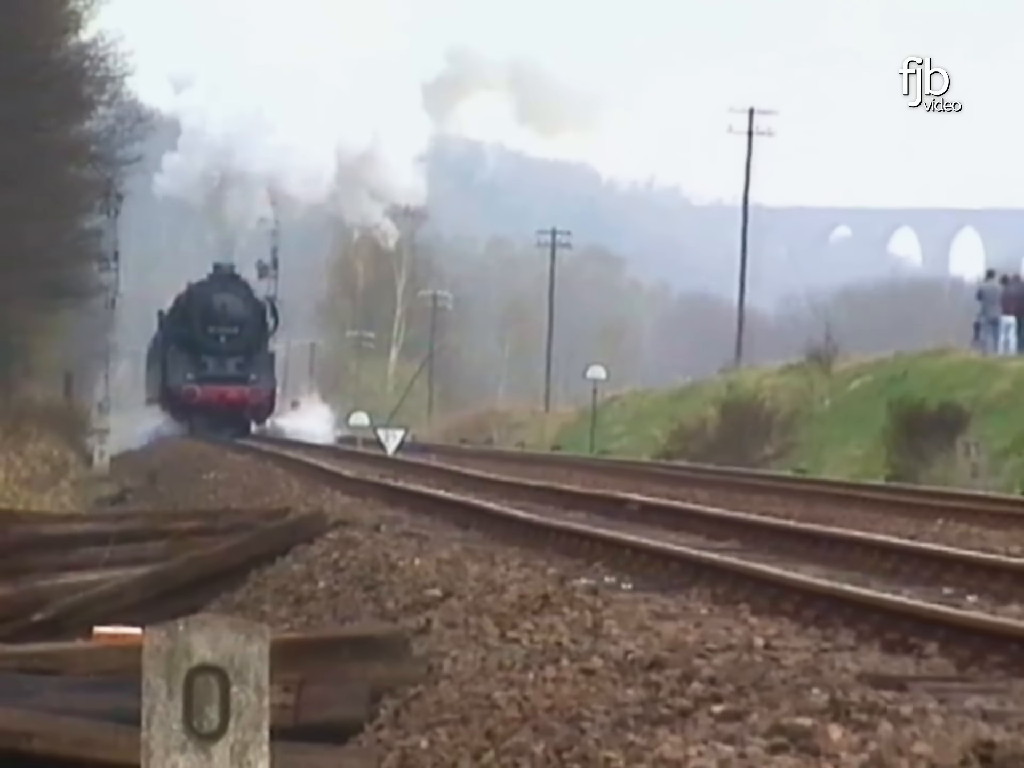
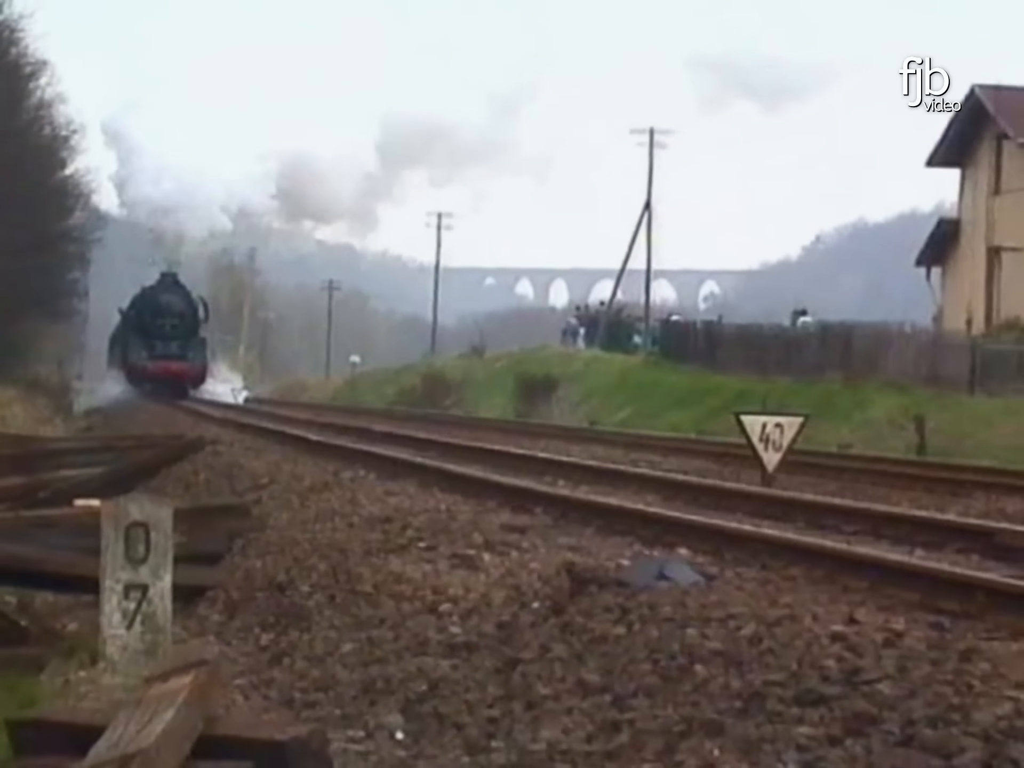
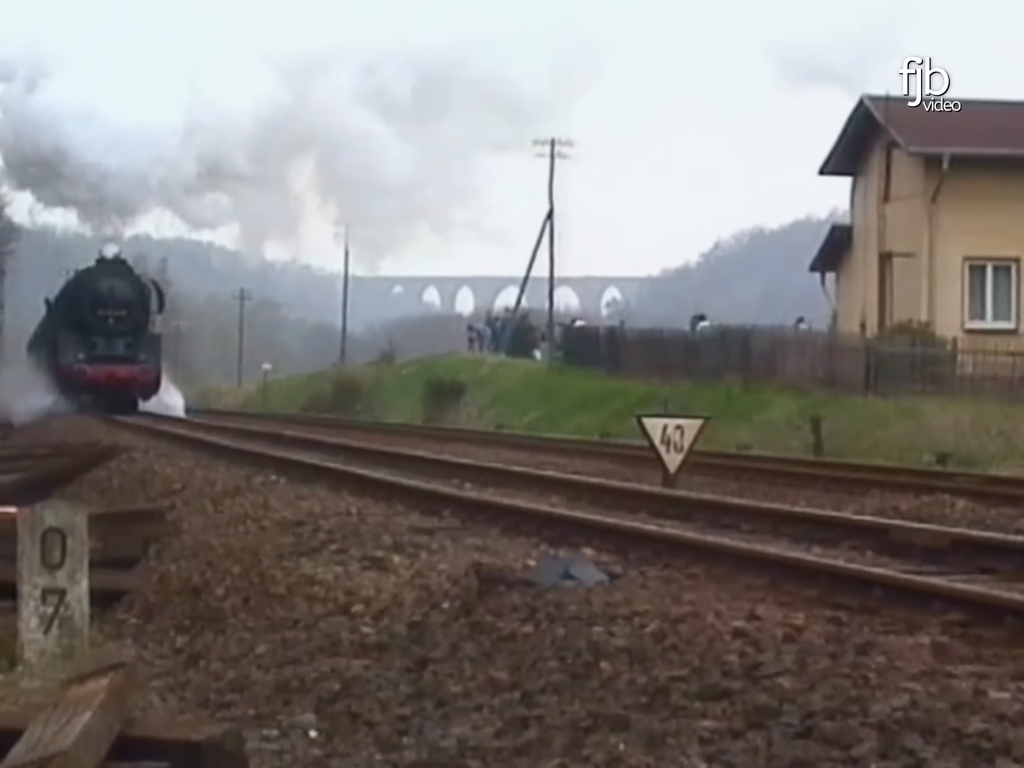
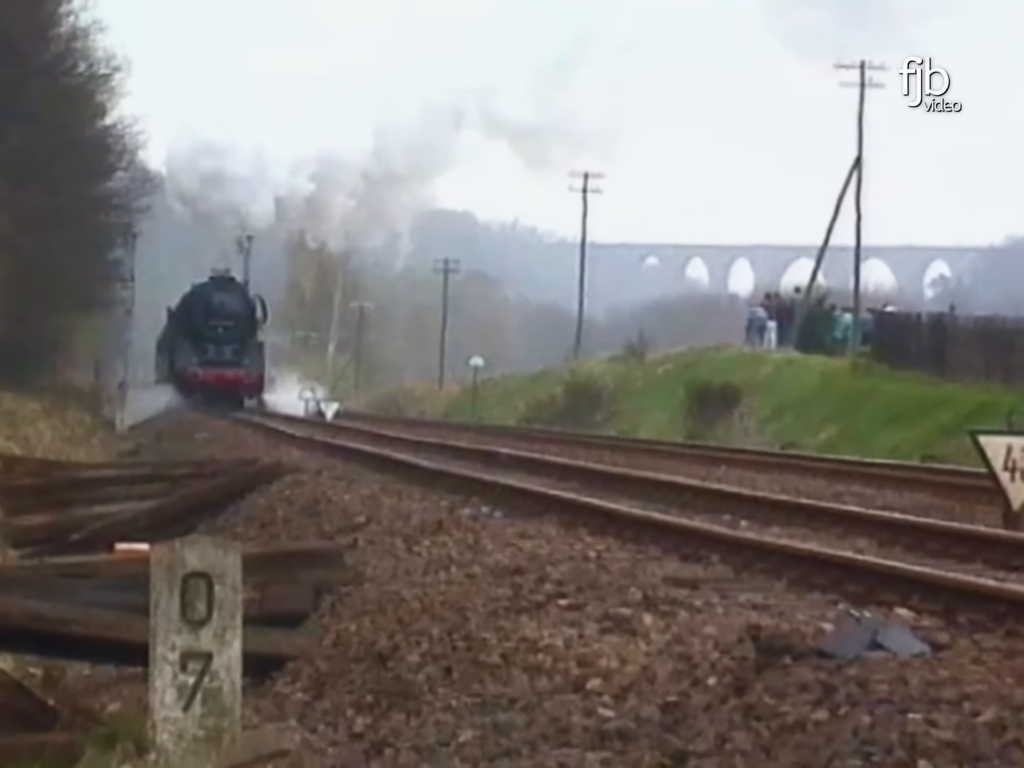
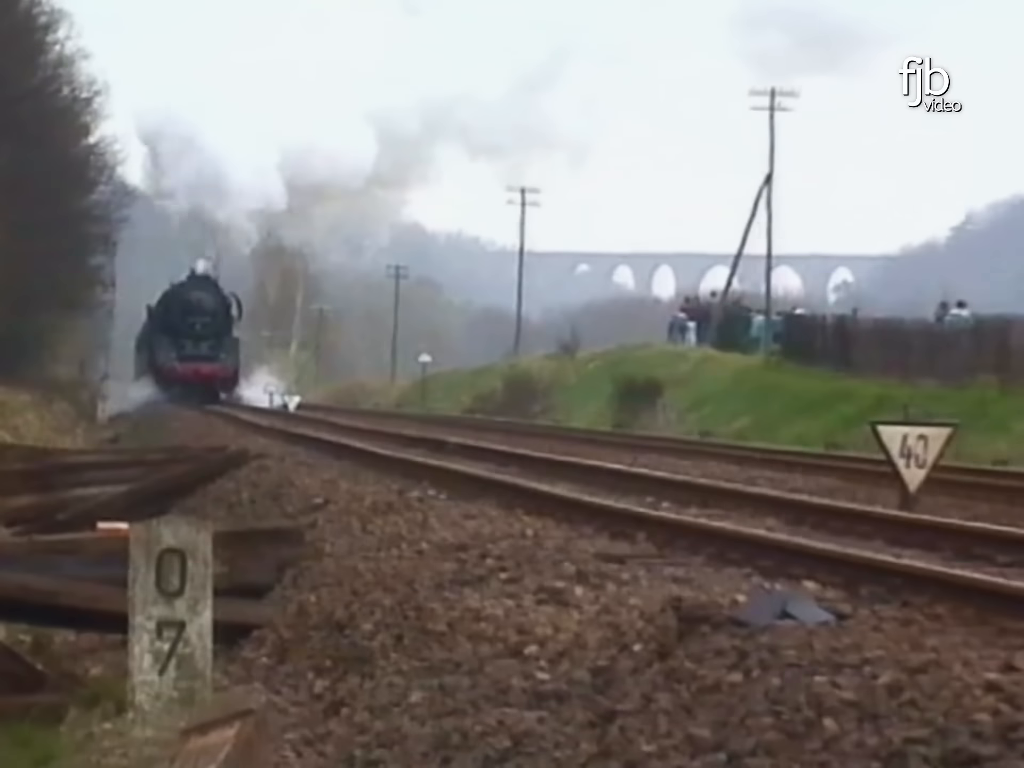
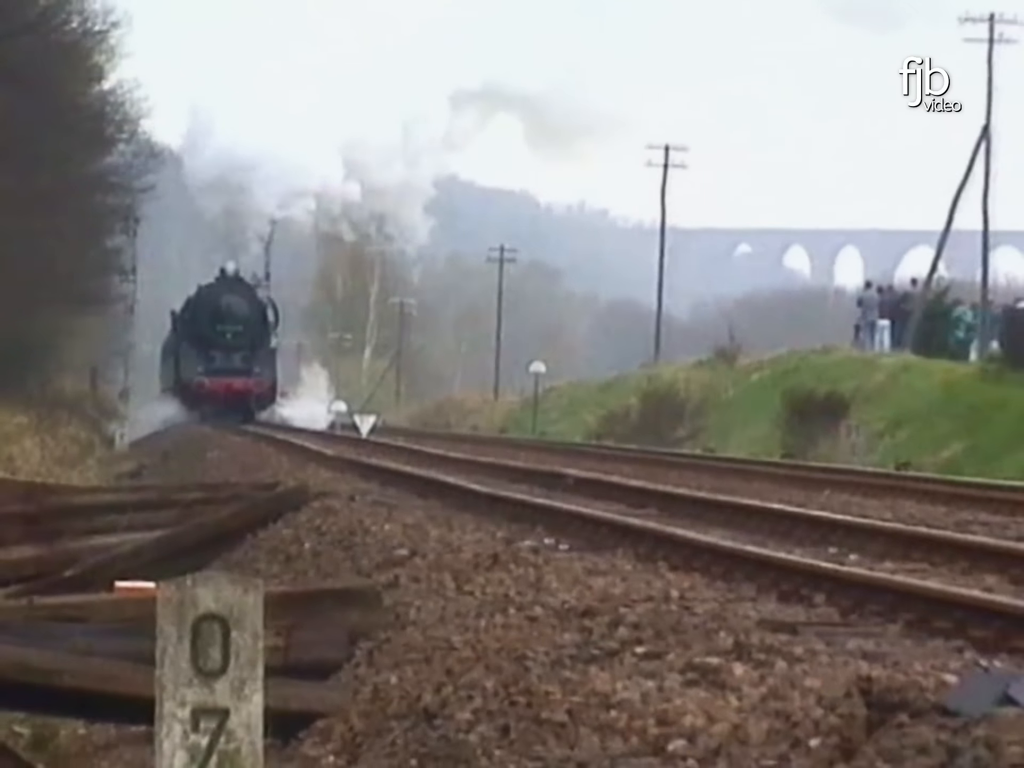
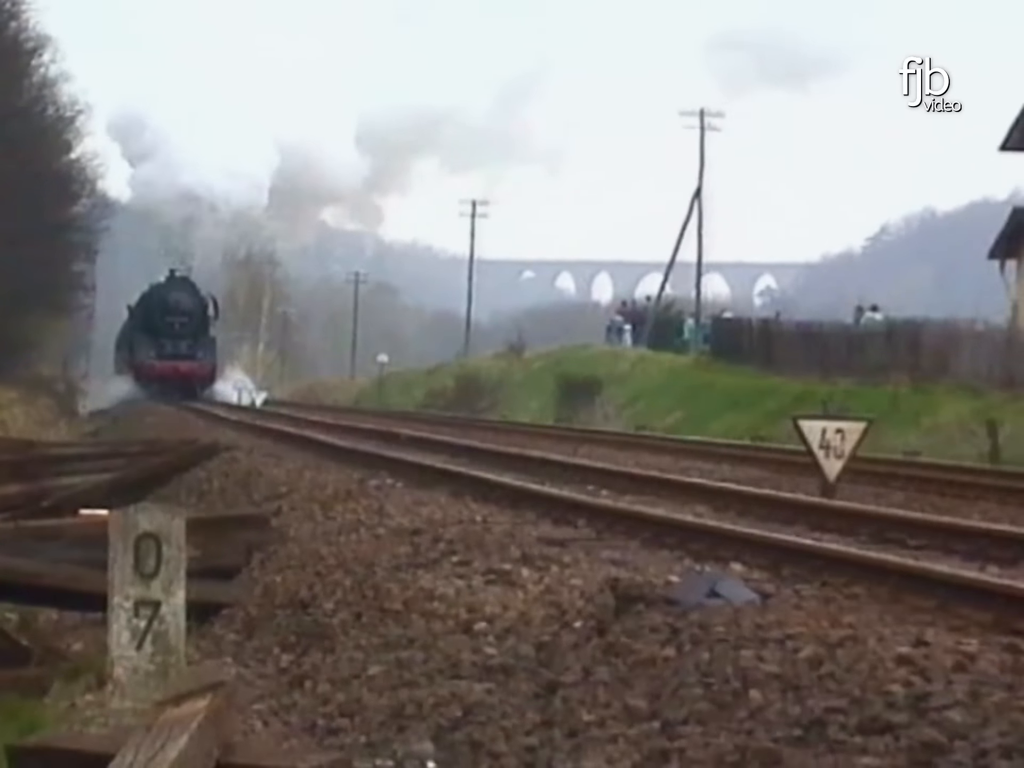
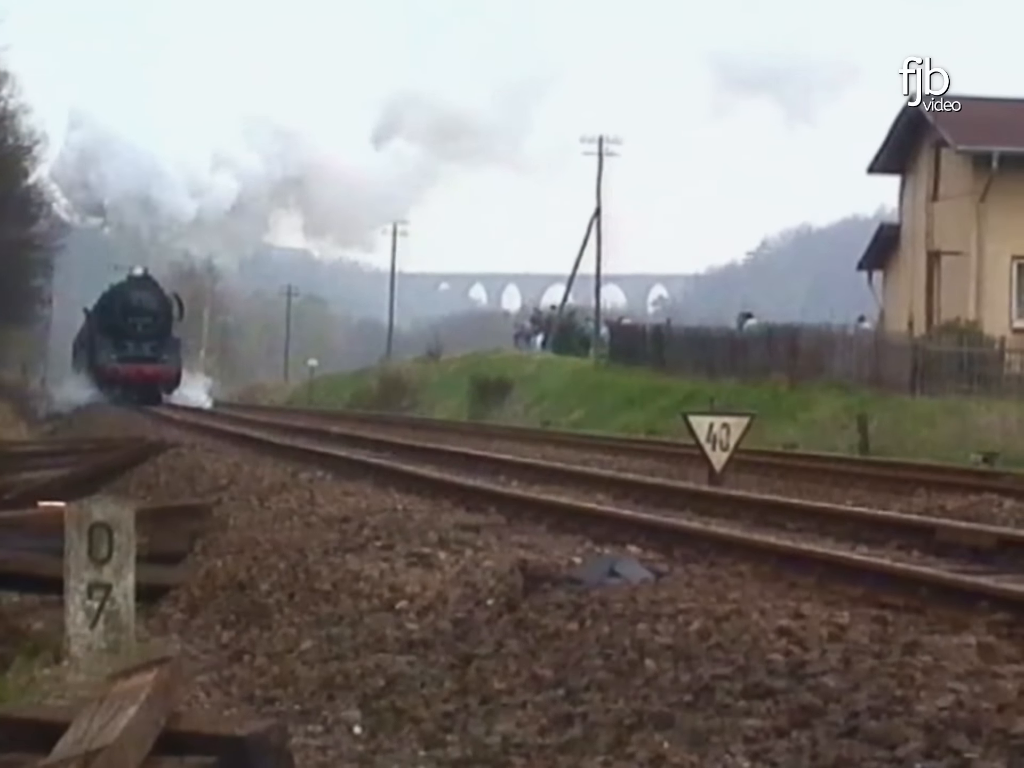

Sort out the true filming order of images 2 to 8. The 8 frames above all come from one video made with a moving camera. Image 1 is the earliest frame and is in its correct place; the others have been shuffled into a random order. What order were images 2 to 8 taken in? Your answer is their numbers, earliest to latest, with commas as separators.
6, 4, 5, 7, 2, 8, 3
